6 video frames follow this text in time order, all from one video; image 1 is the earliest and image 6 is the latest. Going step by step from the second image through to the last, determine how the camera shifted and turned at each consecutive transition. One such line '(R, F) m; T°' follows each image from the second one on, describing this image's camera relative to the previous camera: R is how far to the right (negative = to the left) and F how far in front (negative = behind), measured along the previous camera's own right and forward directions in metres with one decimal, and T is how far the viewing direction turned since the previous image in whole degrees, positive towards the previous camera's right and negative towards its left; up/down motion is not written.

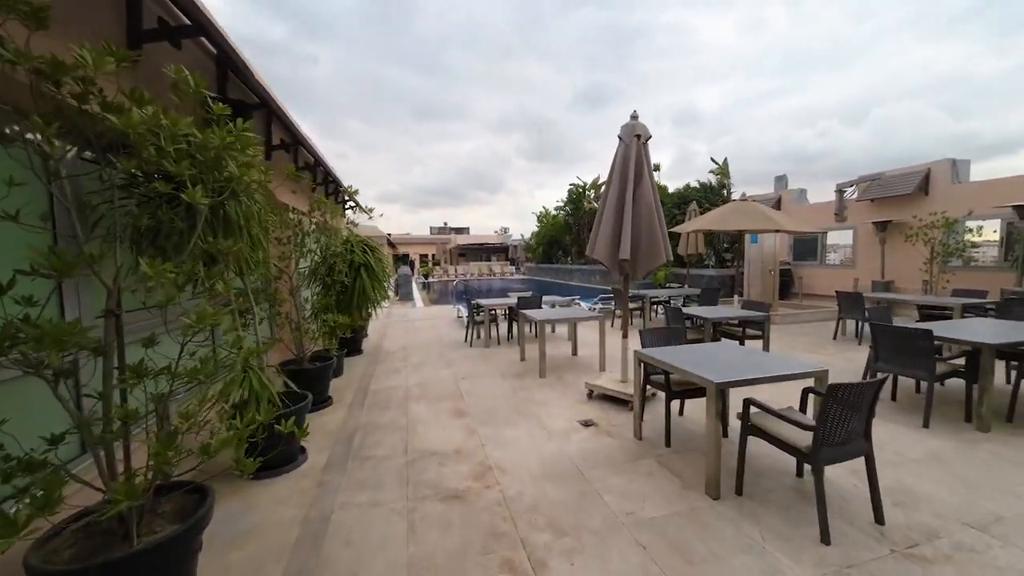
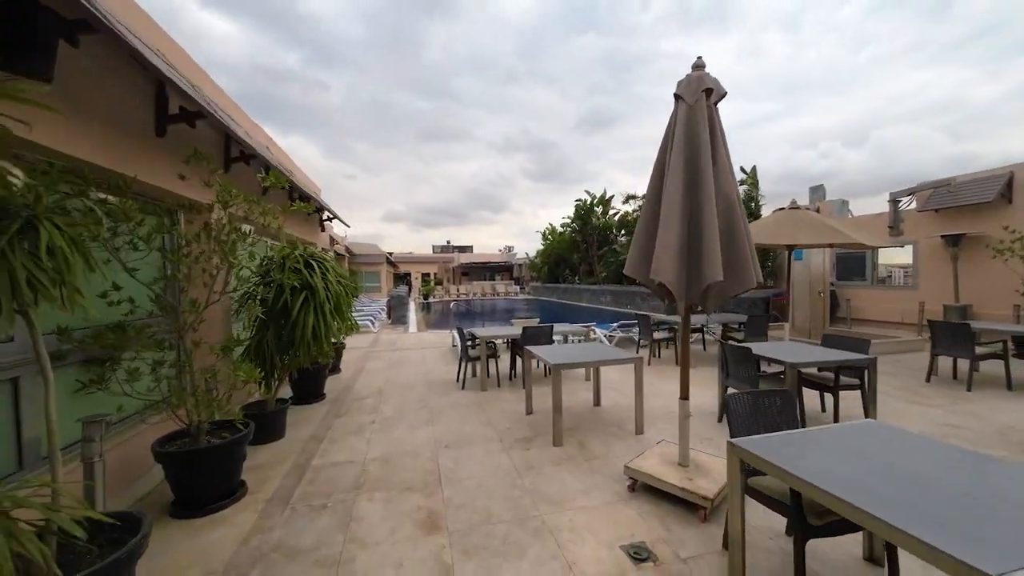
(0.0, +1.5) m; -1°
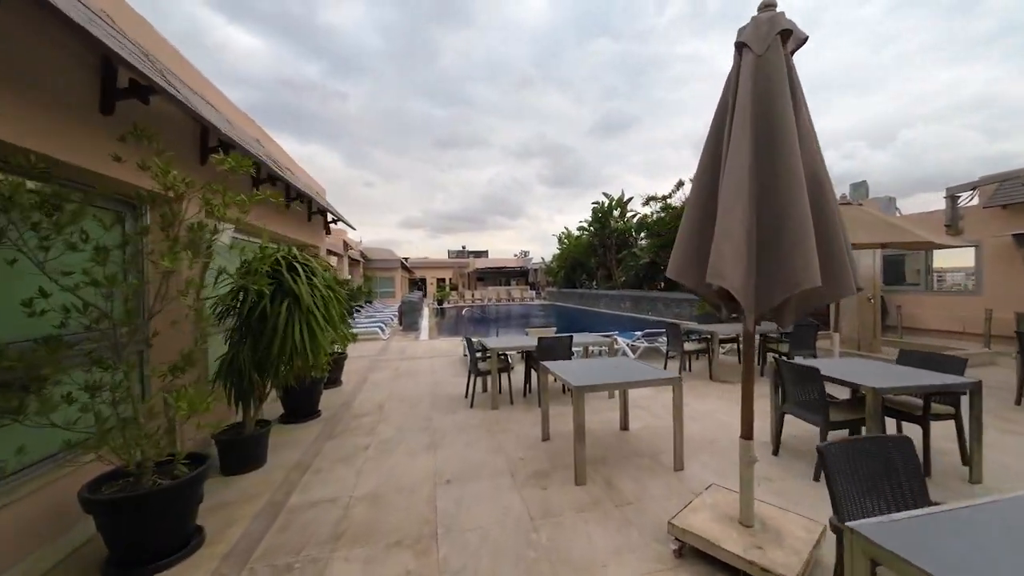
(0.0, +0.6) m; -2°
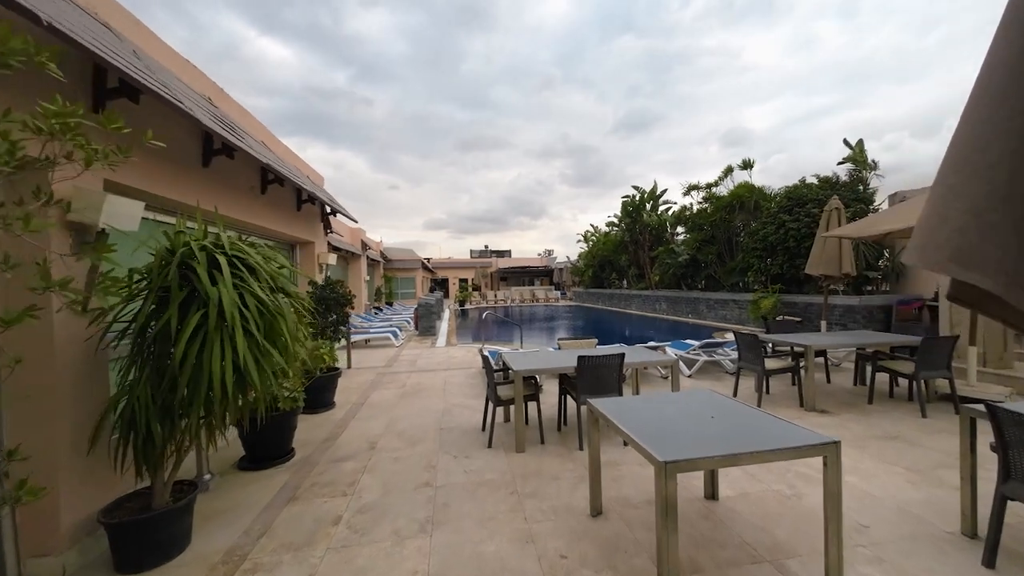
(-0.1, +1.3) m; -3°
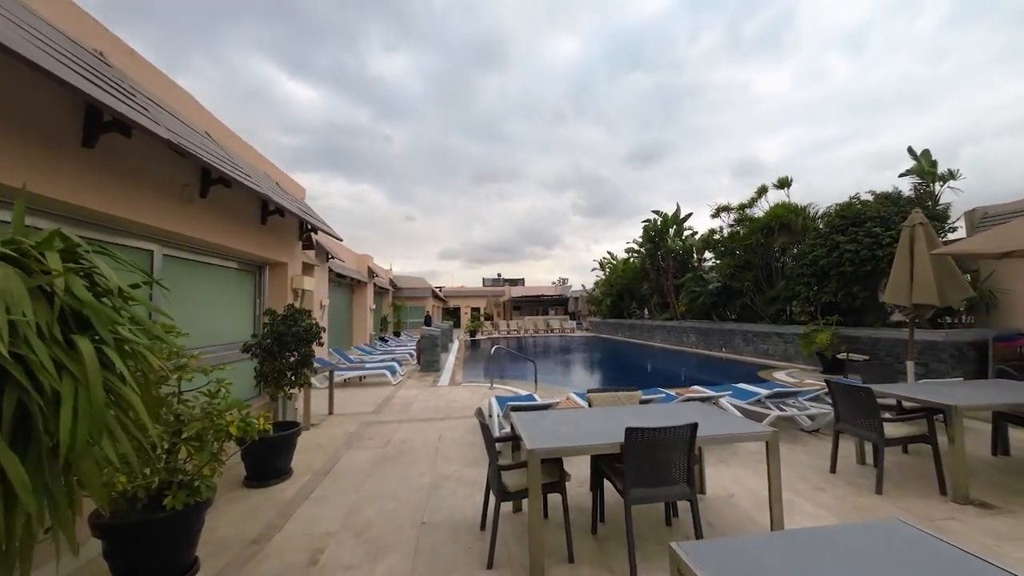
(0.0, +1.3) m; -2°
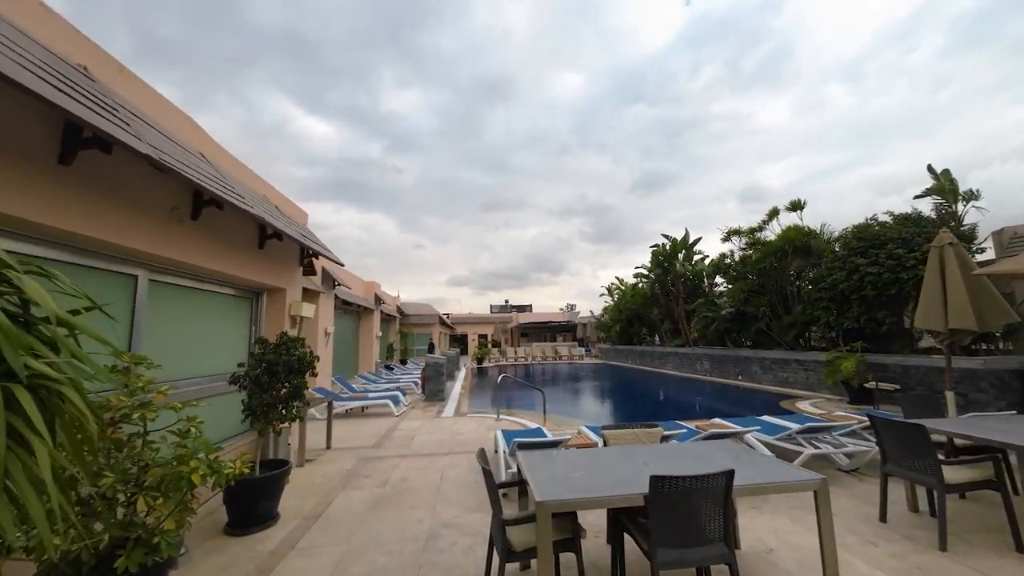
(0.0, +0.3) m; -1°
